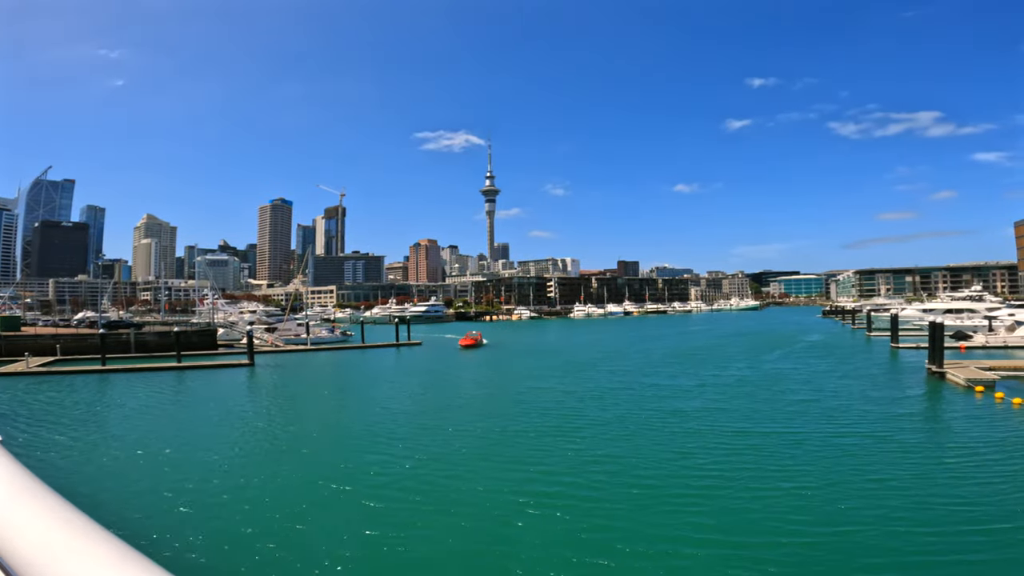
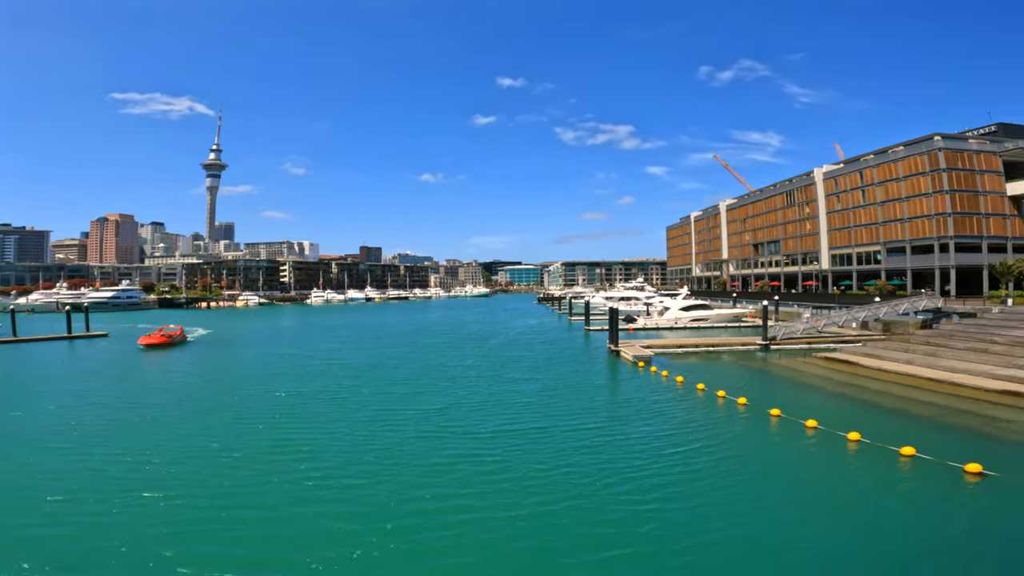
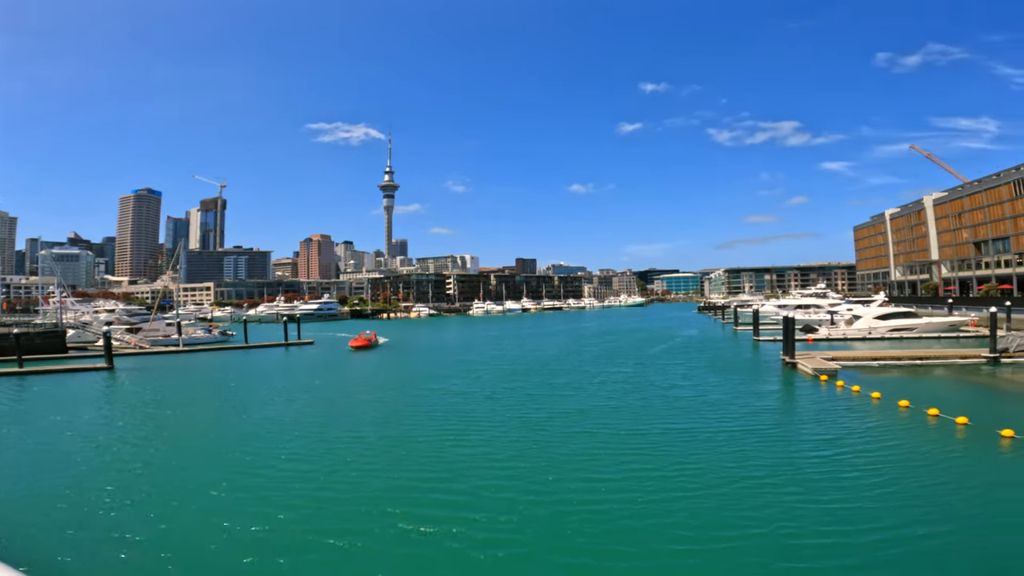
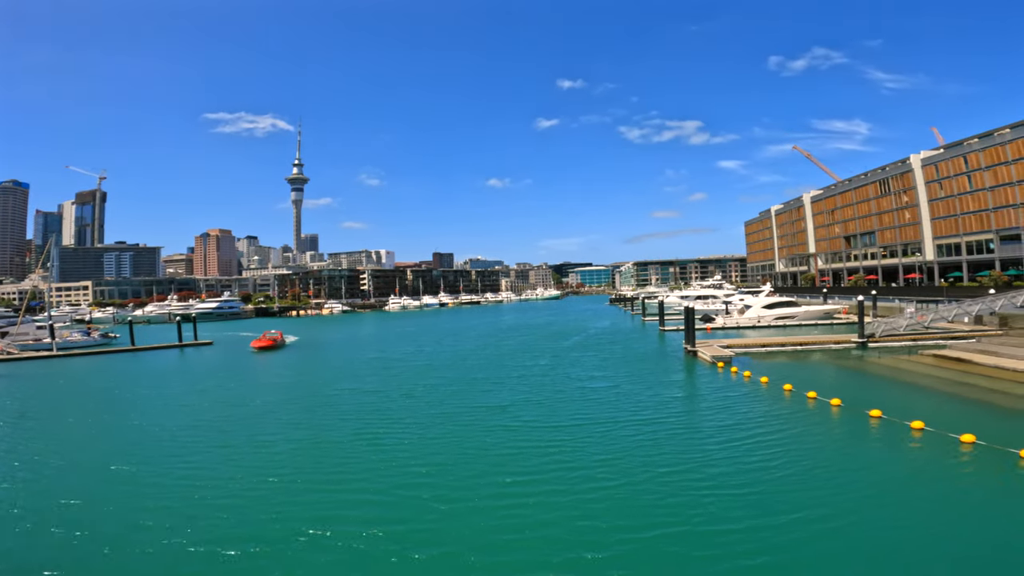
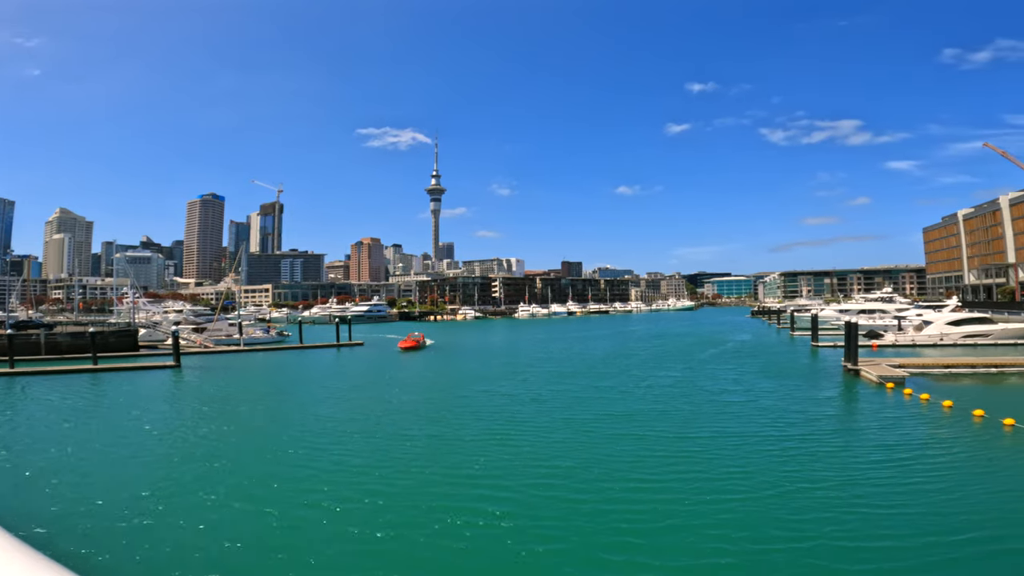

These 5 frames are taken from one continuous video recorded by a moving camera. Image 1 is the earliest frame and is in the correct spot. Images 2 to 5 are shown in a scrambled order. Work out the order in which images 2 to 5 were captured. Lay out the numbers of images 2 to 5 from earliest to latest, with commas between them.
5, 3, 4, 2
